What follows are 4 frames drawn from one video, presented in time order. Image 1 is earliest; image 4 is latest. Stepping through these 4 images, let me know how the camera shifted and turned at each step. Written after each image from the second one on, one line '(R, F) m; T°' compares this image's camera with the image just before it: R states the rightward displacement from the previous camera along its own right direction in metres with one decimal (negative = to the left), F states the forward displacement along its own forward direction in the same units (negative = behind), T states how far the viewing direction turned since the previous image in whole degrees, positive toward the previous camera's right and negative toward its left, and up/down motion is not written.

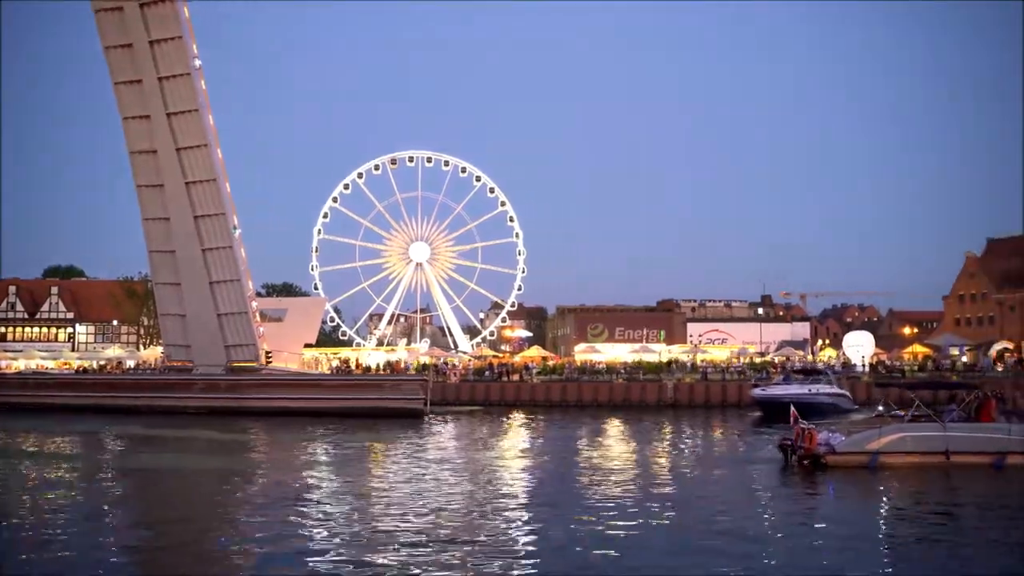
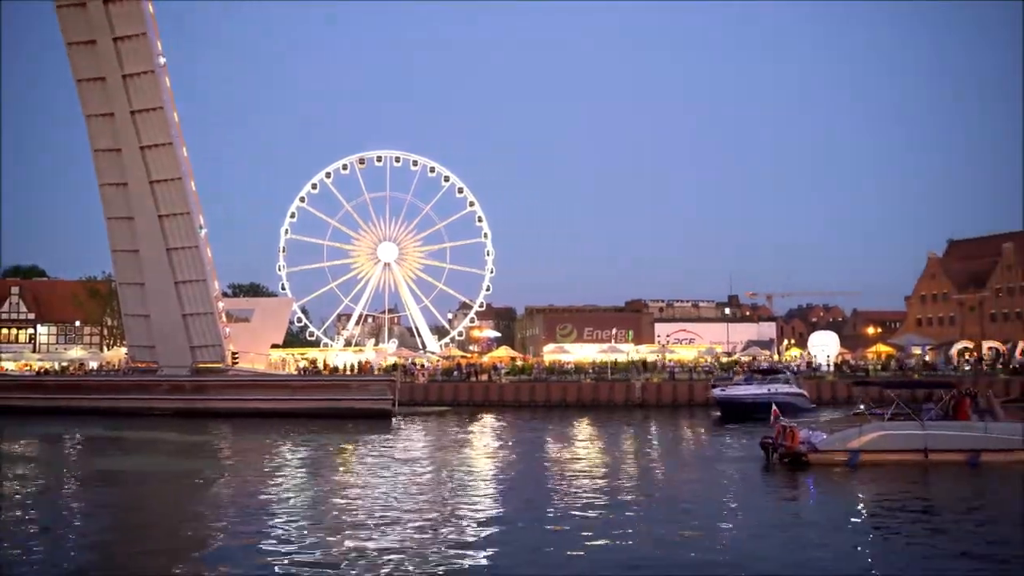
(-0.1, +0.3) m; +2°
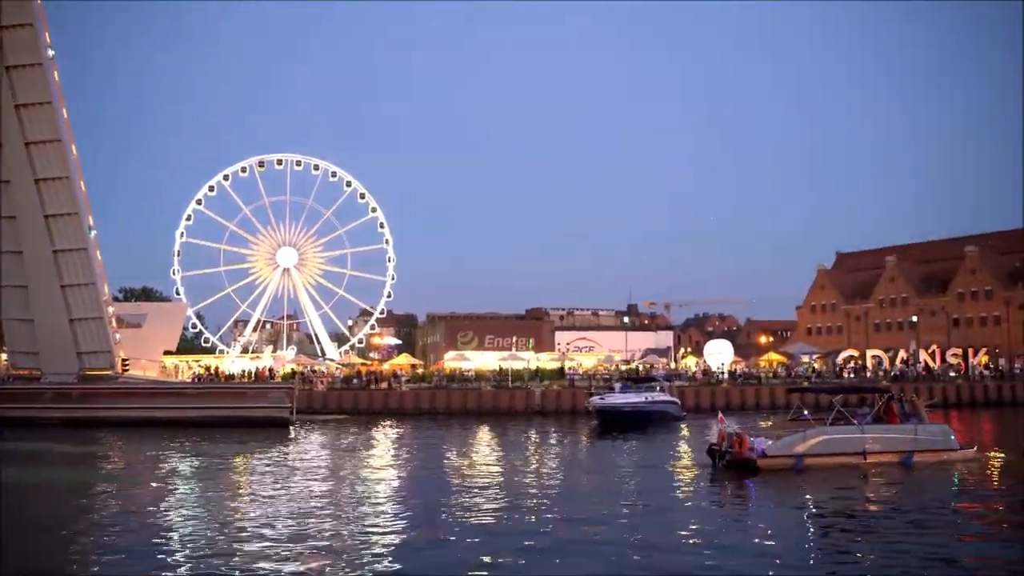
(-0.3, +1.2) m; +5°
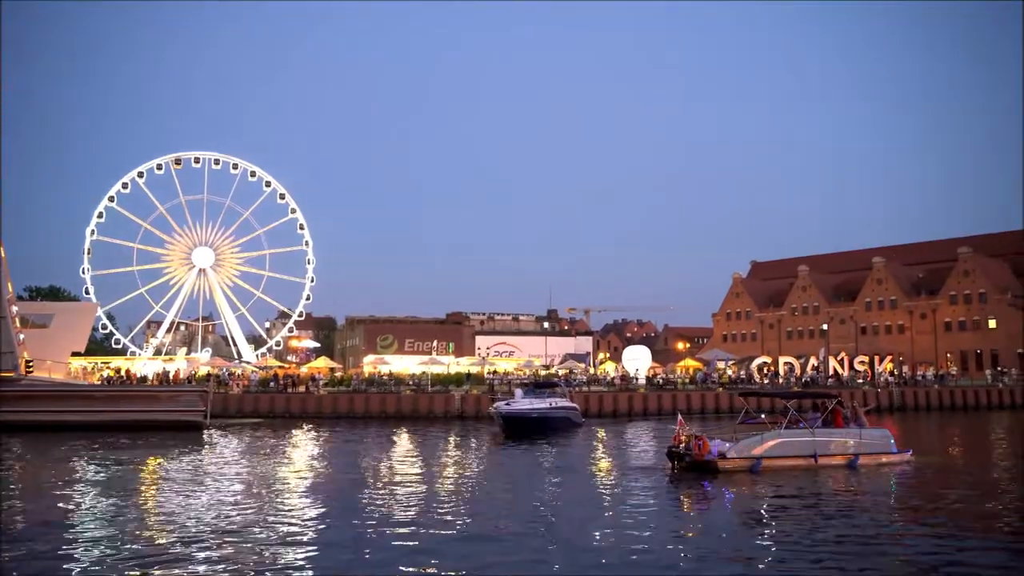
(-0.1, +0.6) m; +4°
